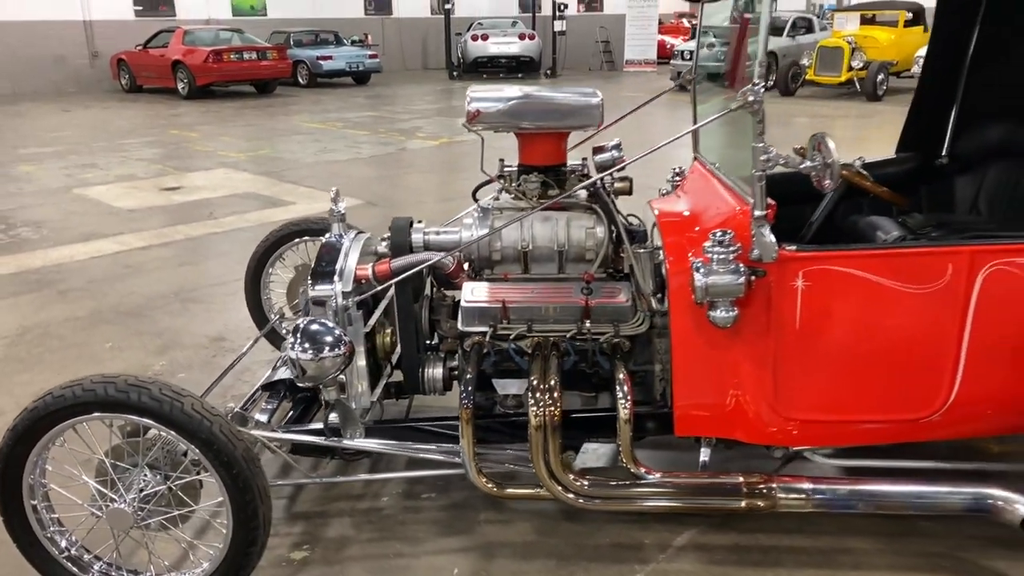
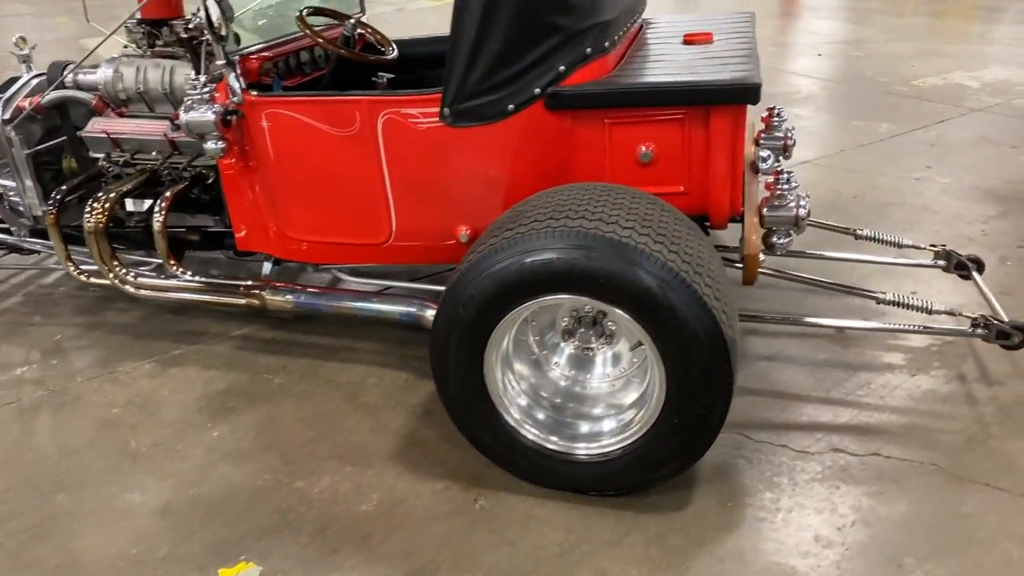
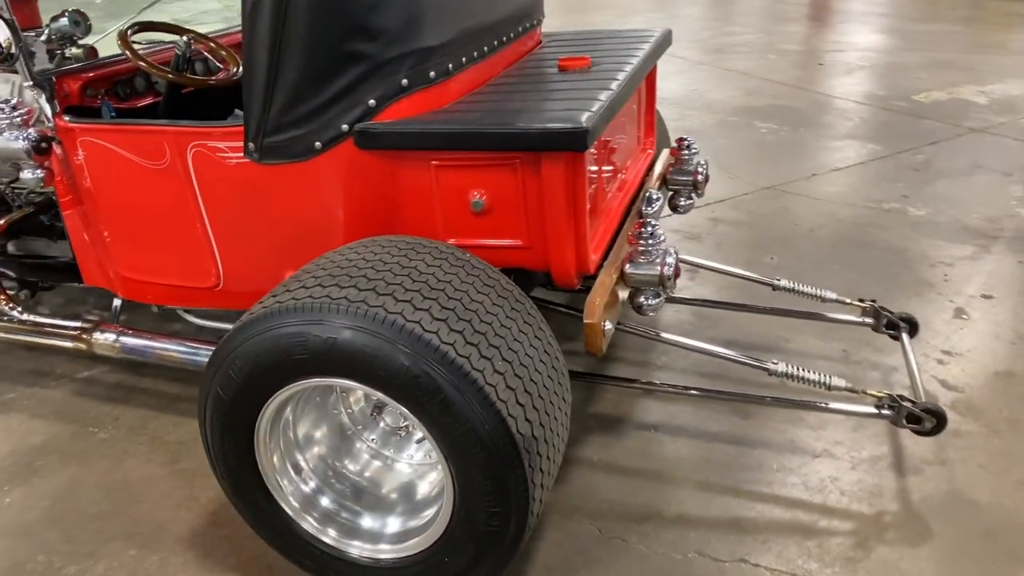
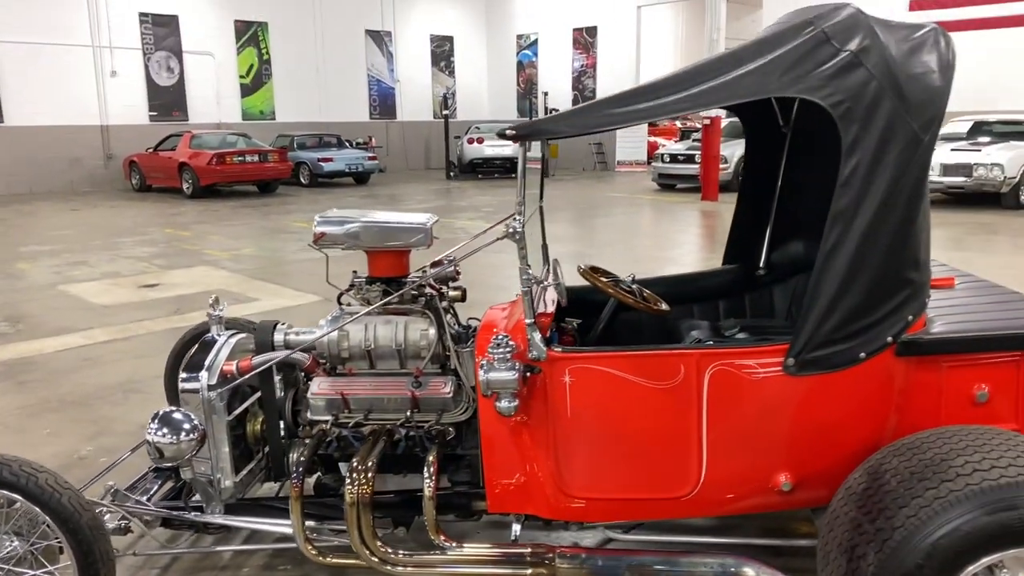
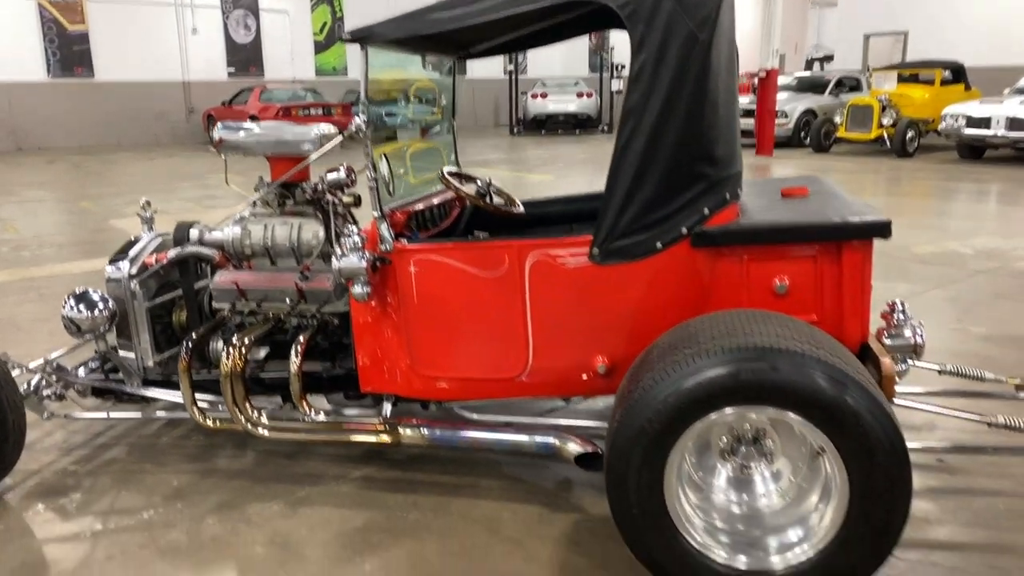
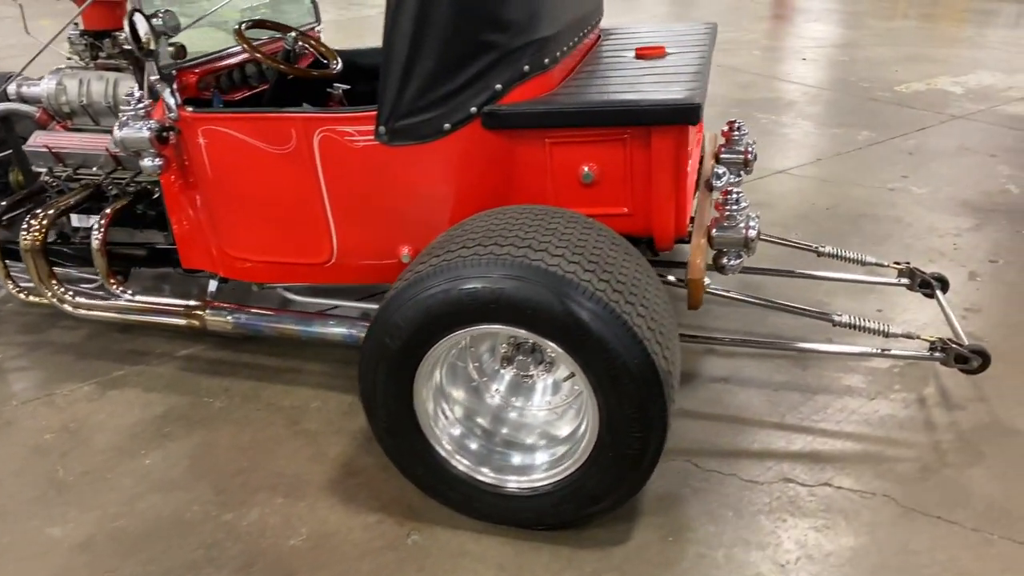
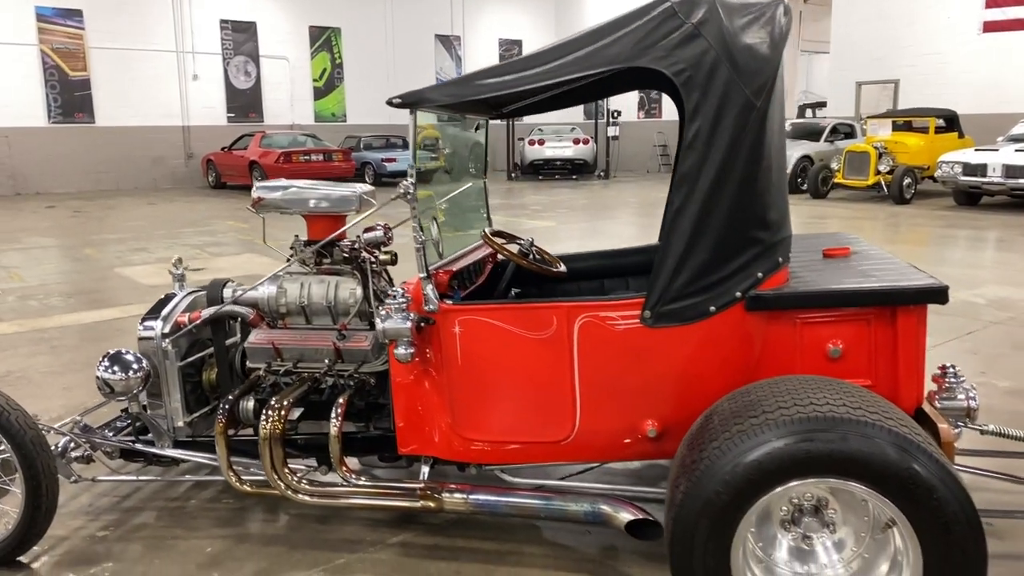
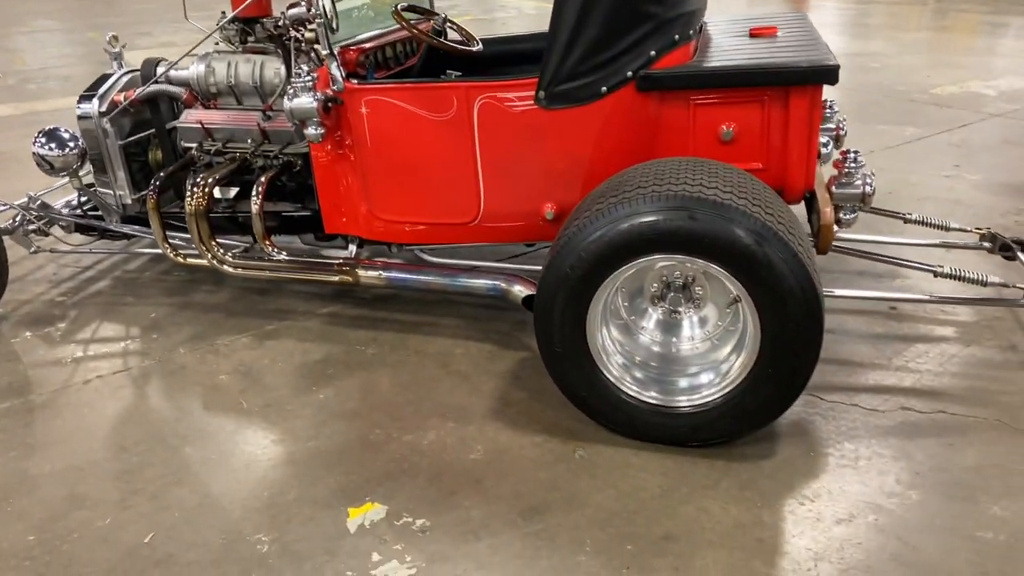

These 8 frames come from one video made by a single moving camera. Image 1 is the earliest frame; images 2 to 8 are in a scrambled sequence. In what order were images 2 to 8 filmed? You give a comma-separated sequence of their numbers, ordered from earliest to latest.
4, 7, 5, 8, 2, 6, 3
